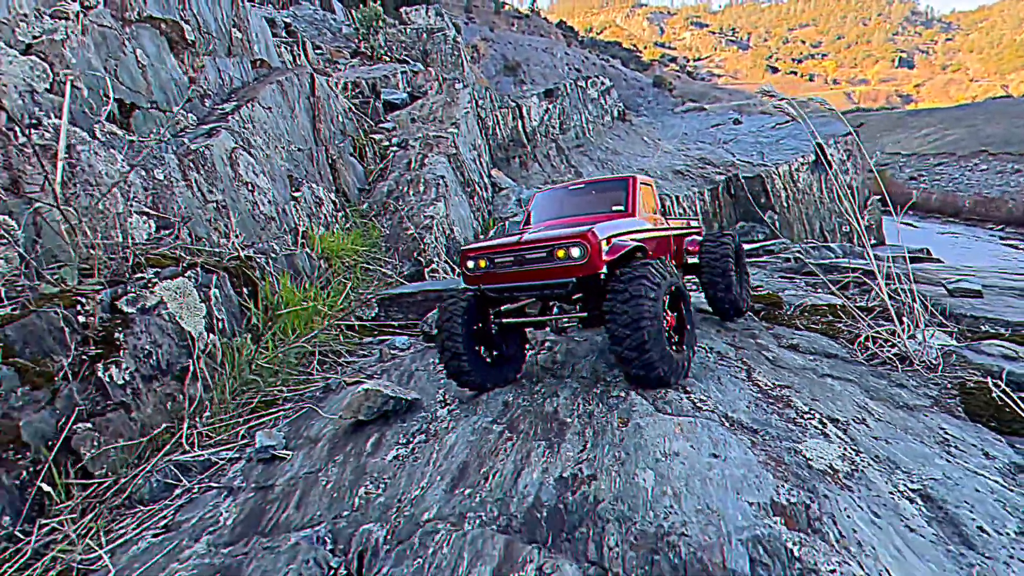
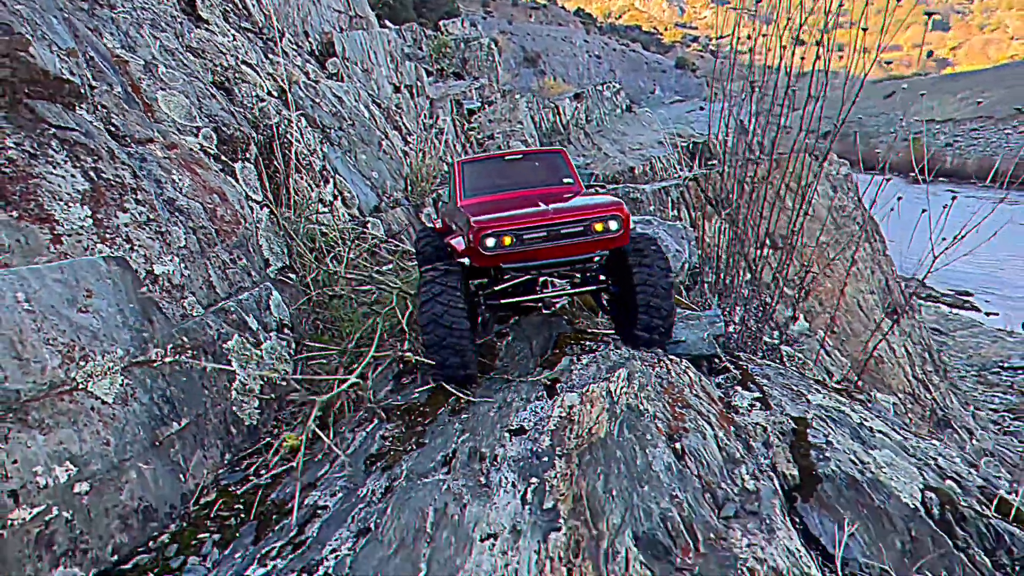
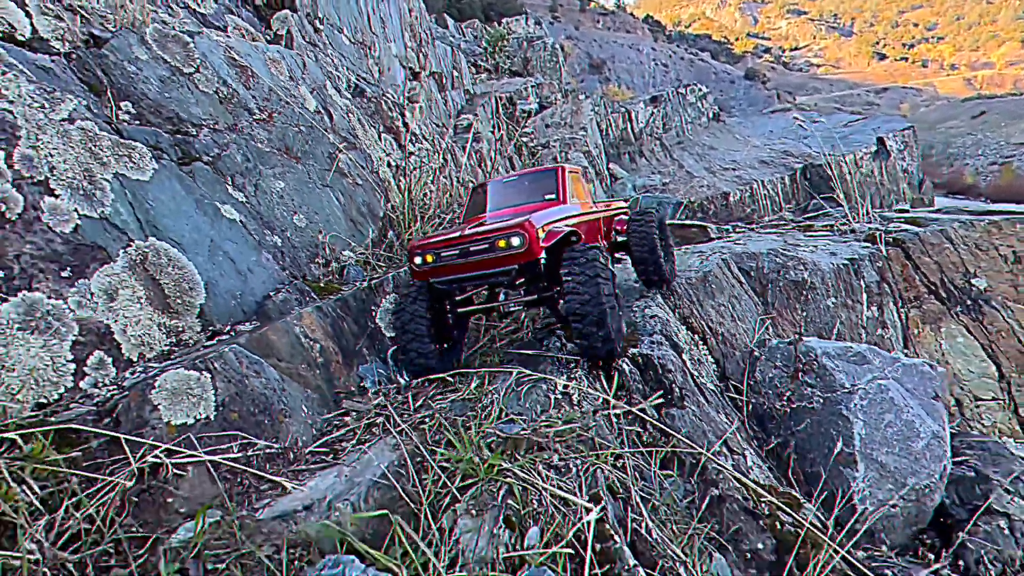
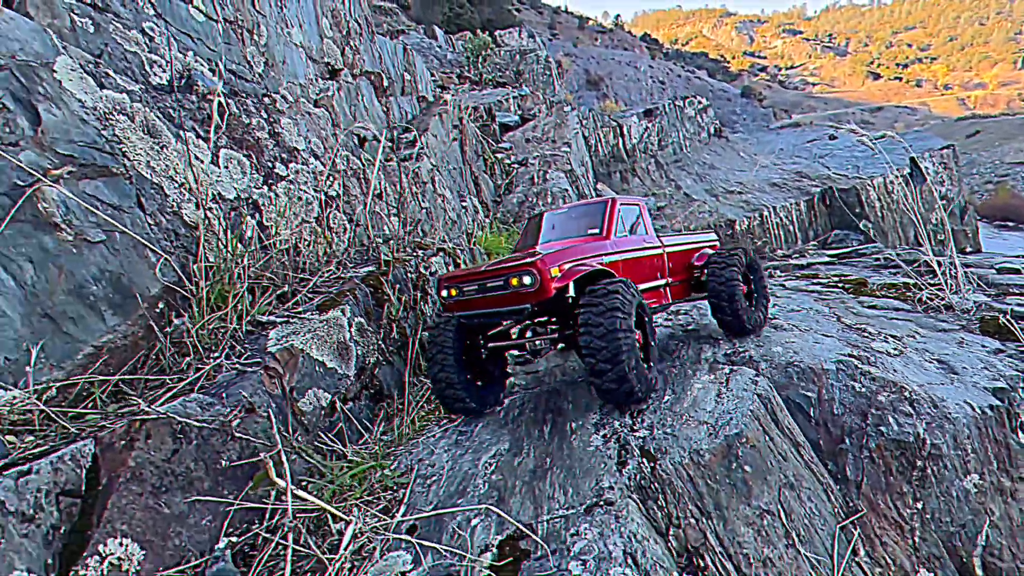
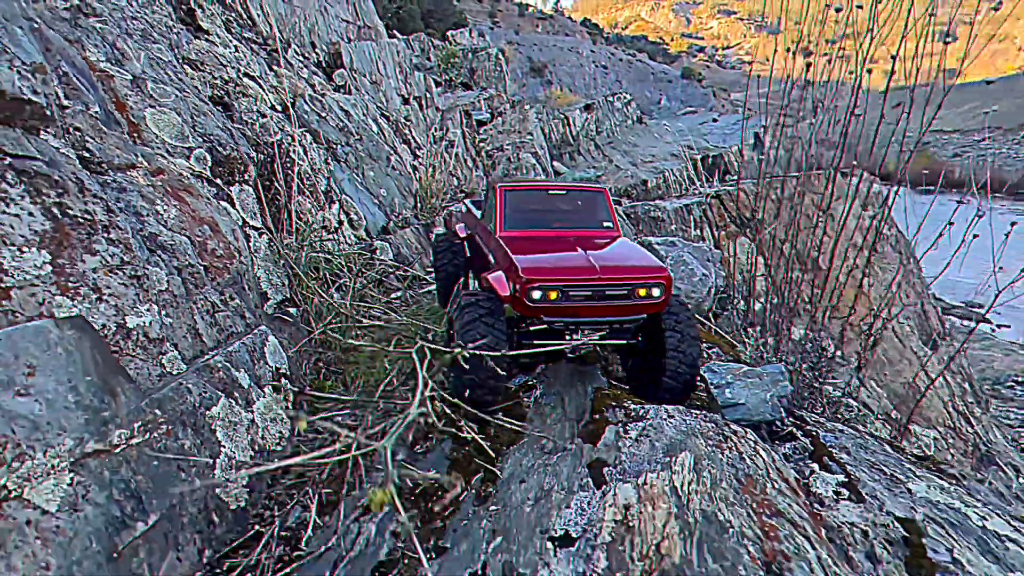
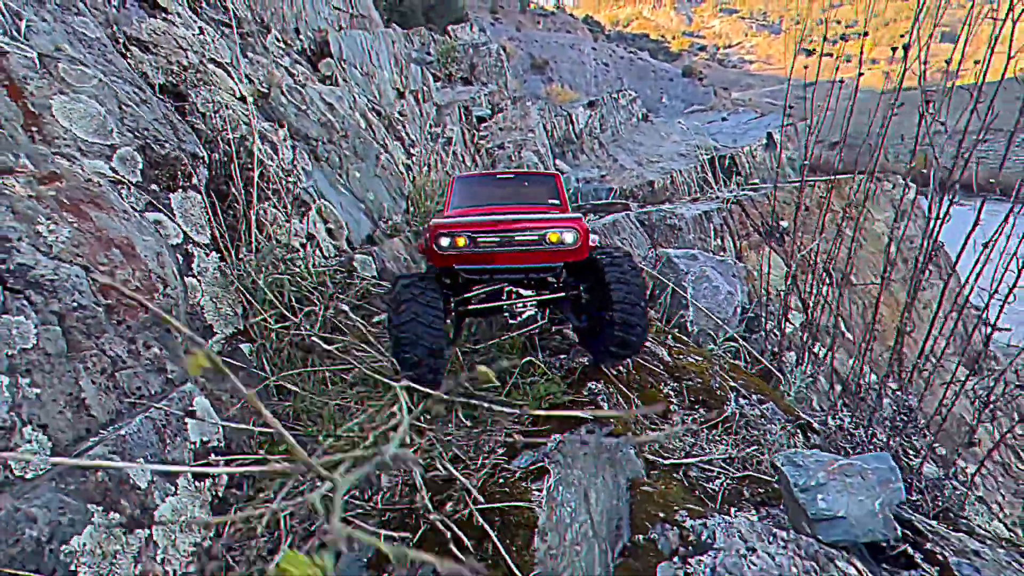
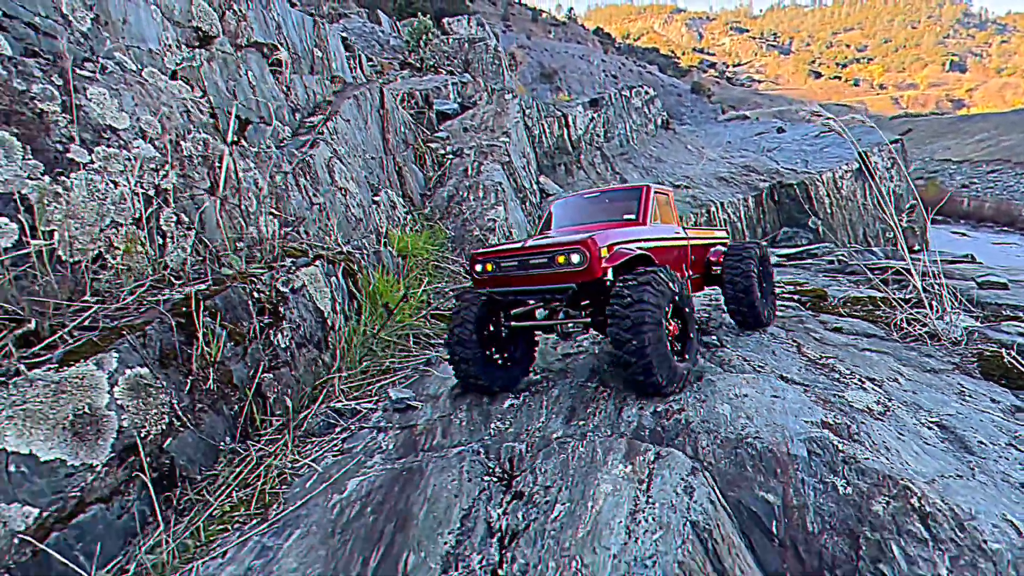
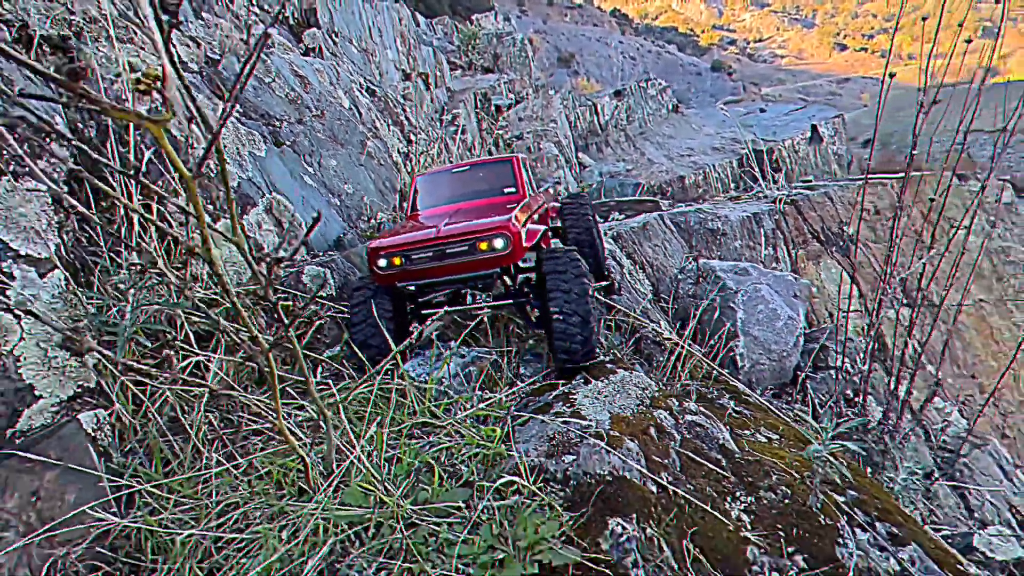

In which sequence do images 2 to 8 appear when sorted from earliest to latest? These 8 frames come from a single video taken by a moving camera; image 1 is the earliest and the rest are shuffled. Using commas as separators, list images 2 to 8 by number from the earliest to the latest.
7, 4, 3, 8, 6, 5, 2
